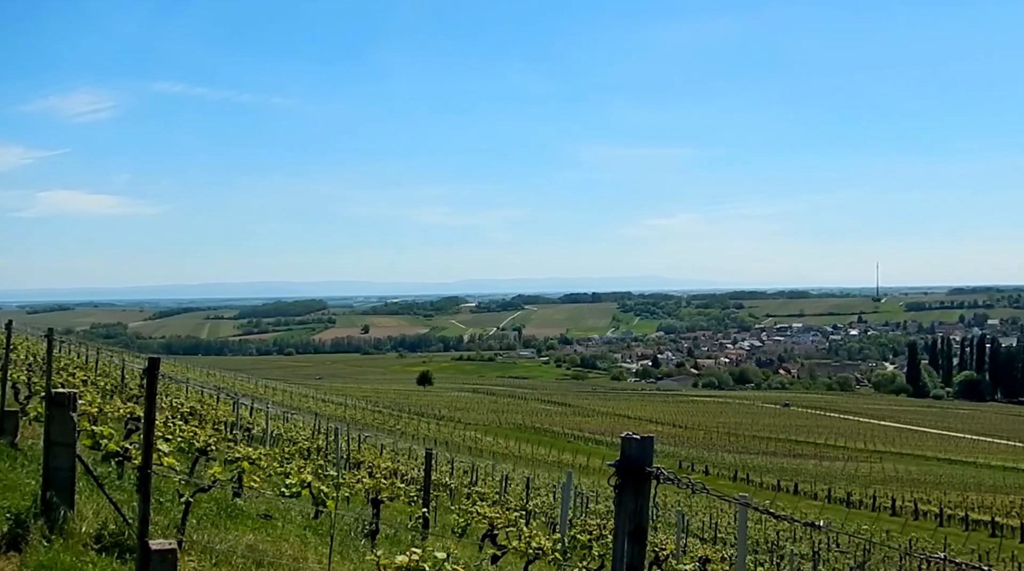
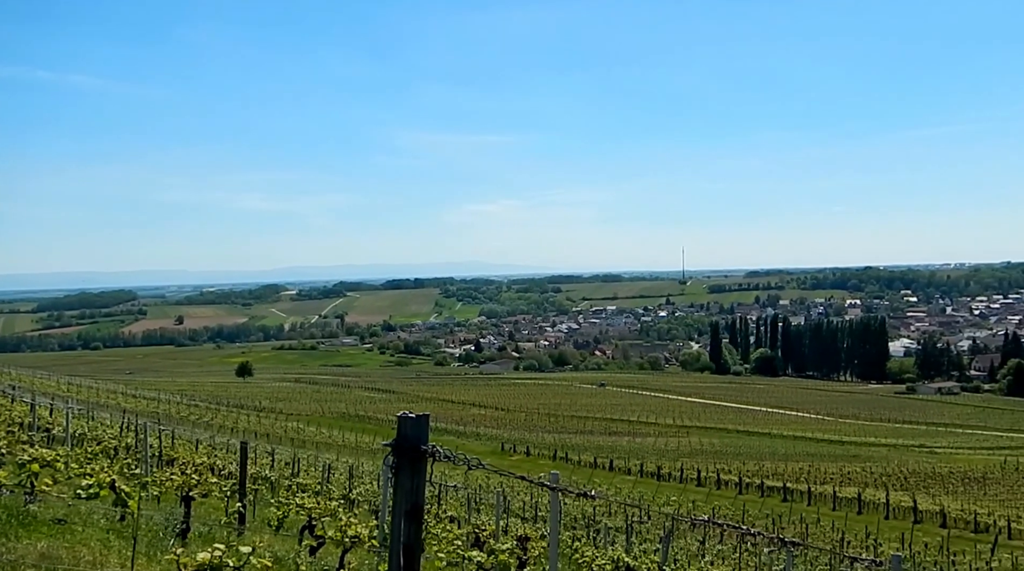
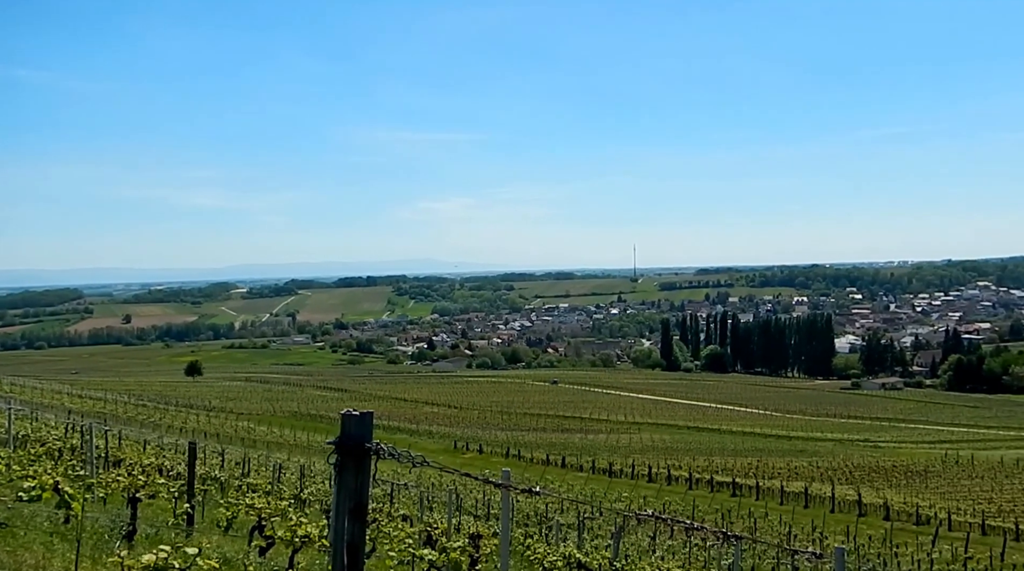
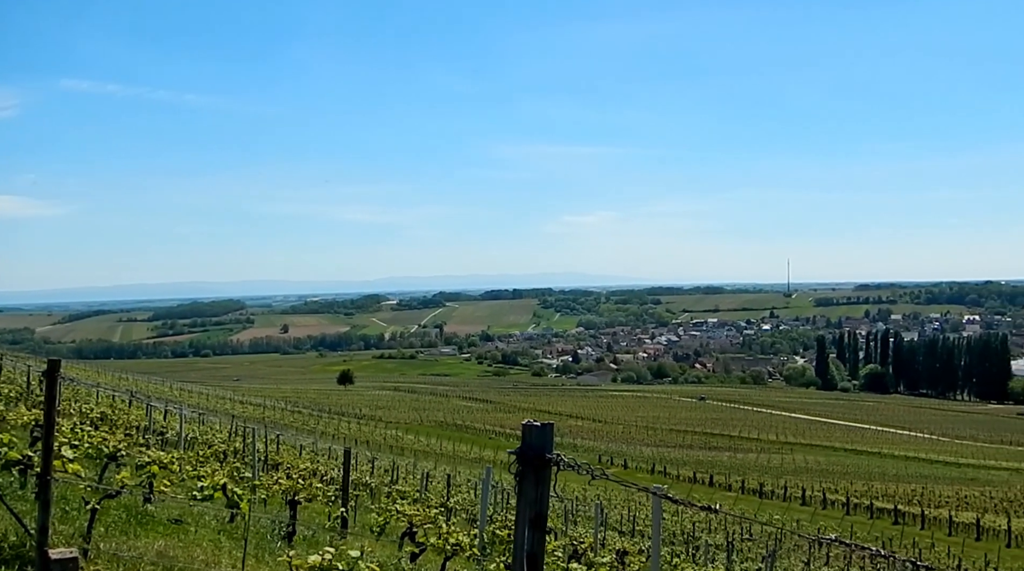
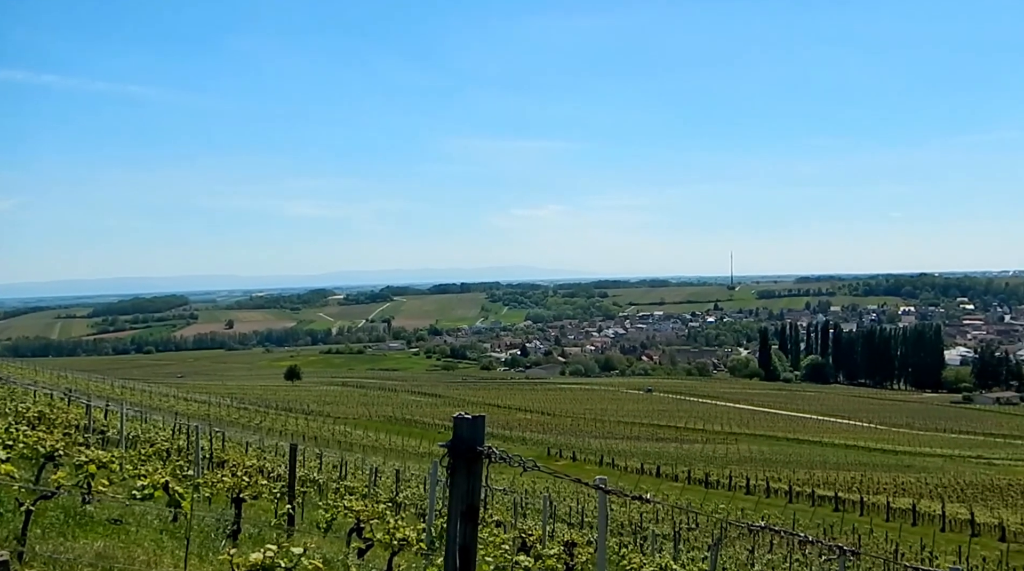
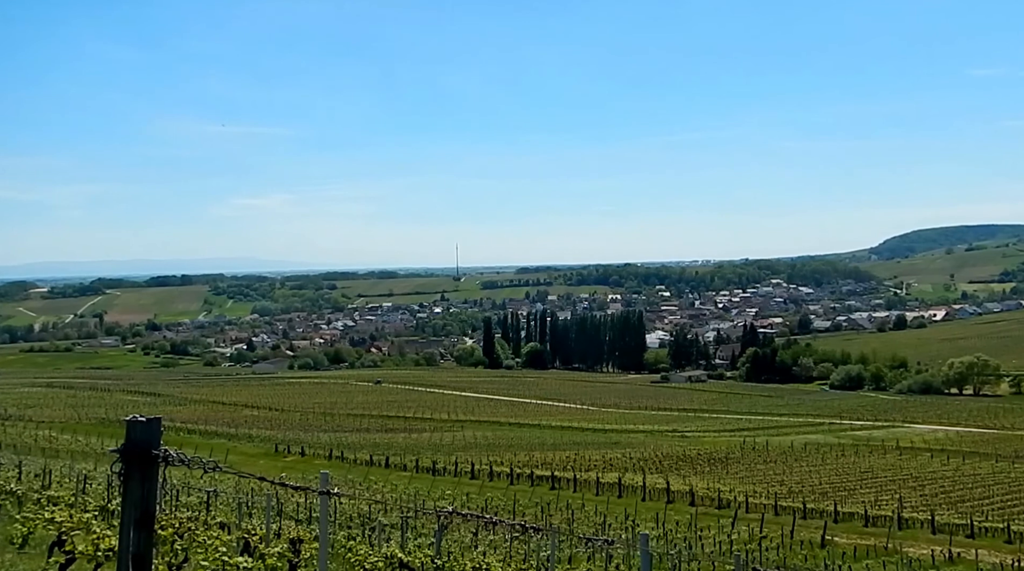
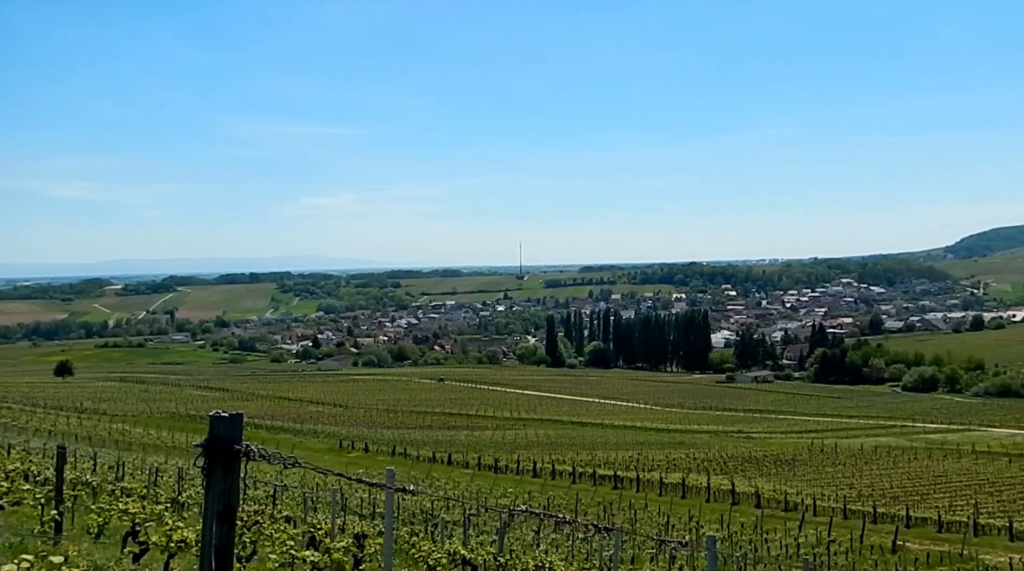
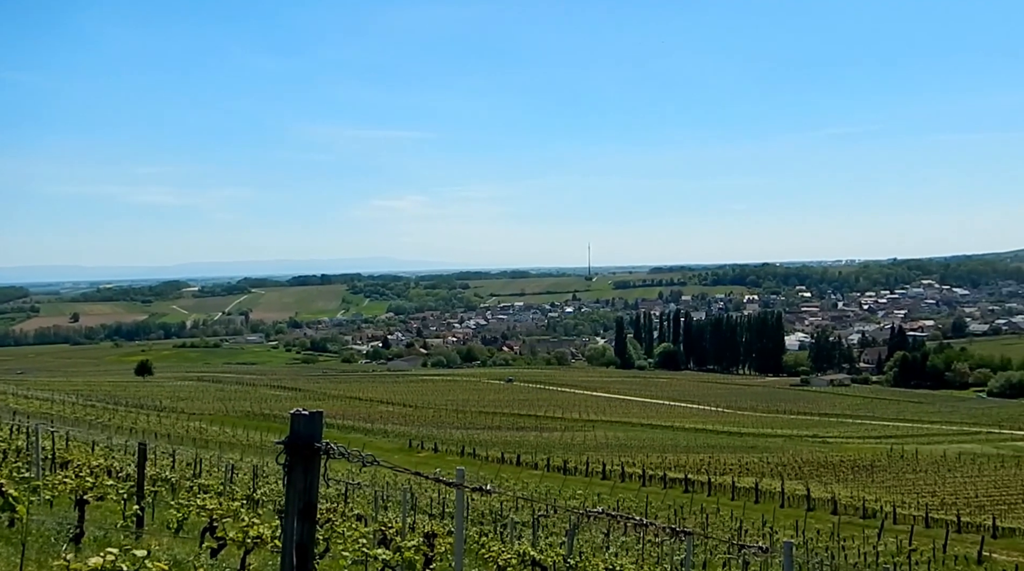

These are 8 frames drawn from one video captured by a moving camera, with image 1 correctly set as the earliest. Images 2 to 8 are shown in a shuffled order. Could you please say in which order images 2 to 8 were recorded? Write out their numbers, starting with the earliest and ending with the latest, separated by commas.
4, 5, 2, 3, 8, 7, 6
